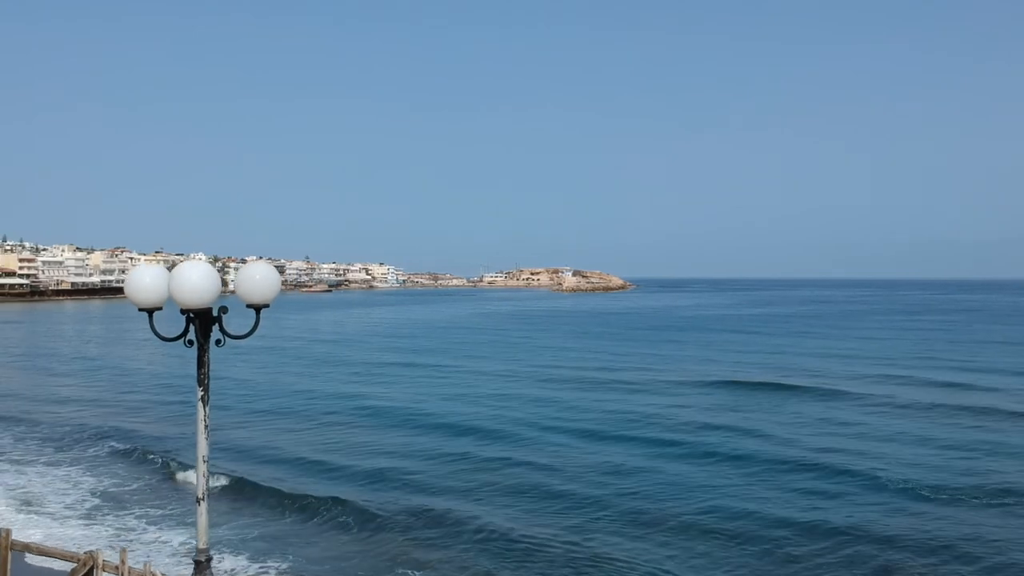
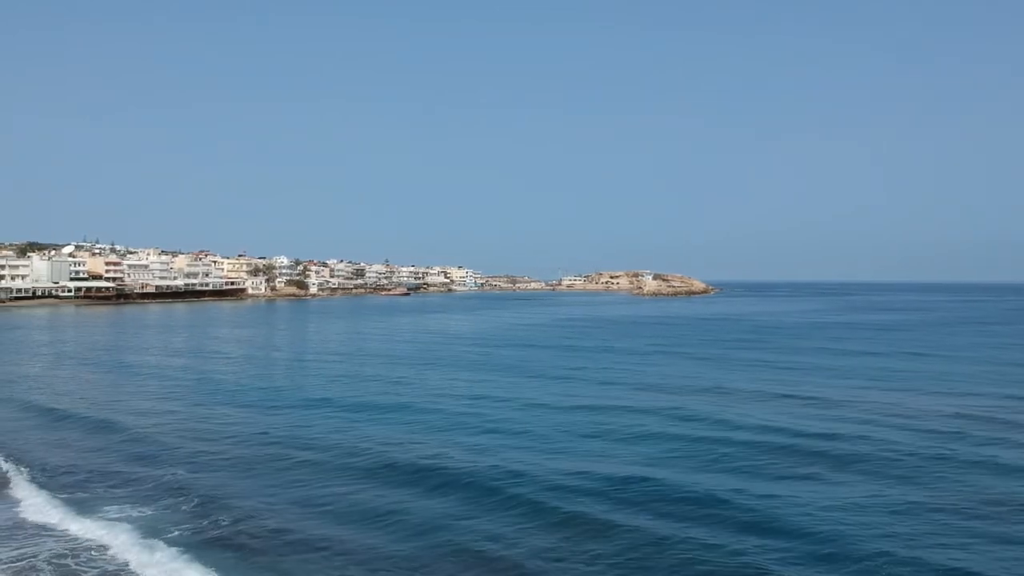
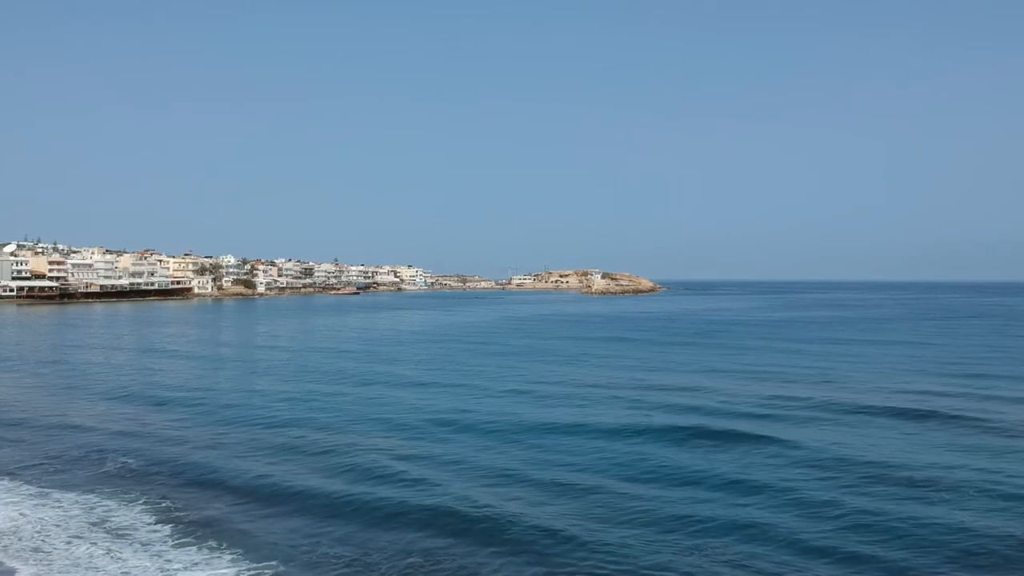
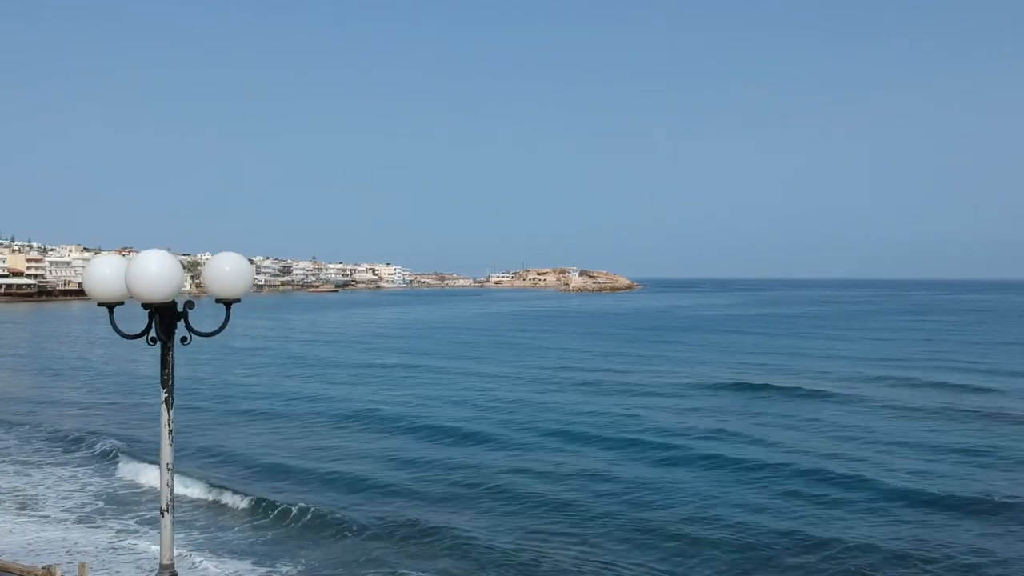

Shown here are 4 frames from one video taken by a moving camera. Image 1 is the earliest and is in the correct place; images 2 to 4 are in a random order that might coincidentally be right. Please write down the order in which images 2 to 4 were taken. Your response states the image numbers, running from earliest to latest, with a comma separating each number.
4, 3, 2
